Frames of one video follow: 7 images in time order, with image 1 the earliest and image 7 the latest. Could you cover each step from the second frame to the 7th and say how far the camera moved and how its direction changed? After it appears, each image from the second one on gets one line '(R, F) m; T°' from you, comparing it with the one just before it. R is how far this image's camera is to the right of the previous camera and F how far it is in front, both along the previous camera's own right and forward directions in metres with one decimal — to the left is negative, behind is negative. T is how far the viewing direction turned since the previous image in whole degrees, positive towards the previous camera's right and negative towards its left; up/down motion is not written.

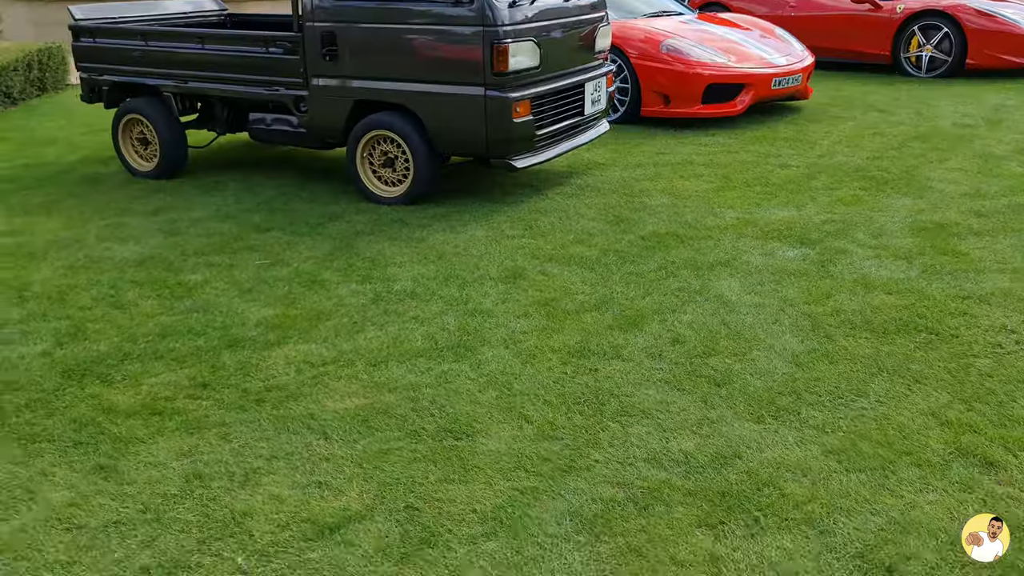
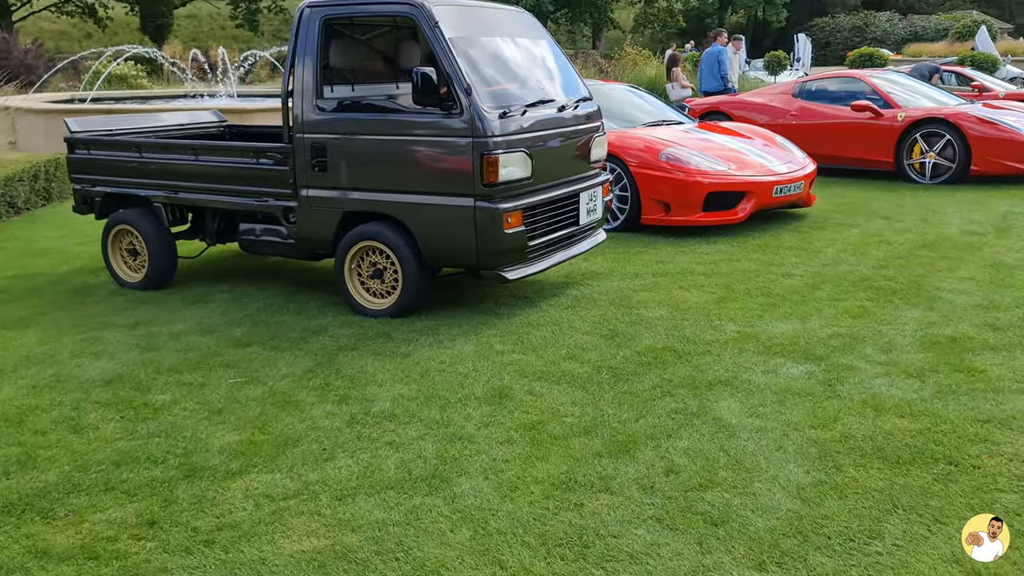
(+0.1, +0.2) m; -1°
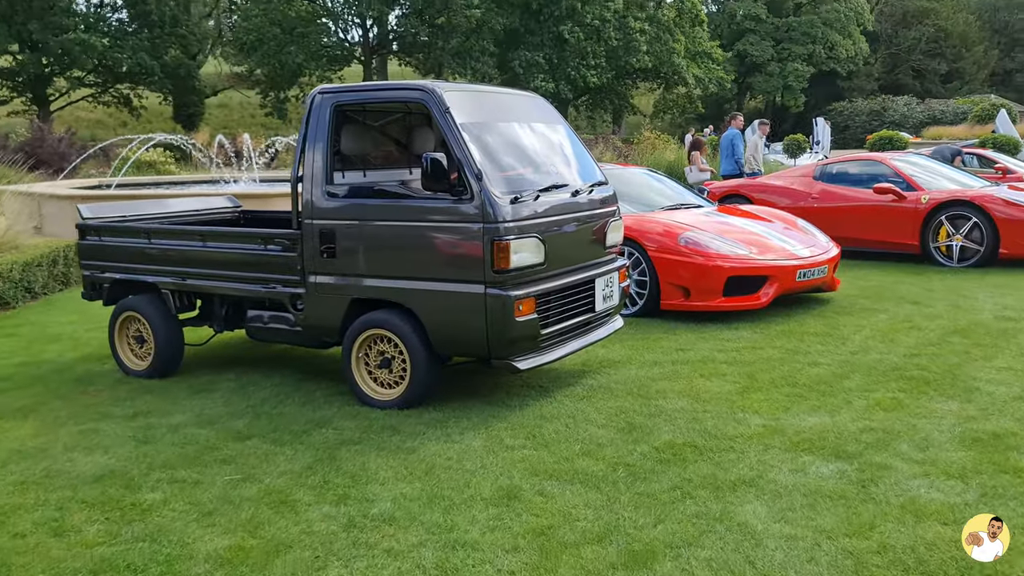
(+0.1, +0.2) m; -1°
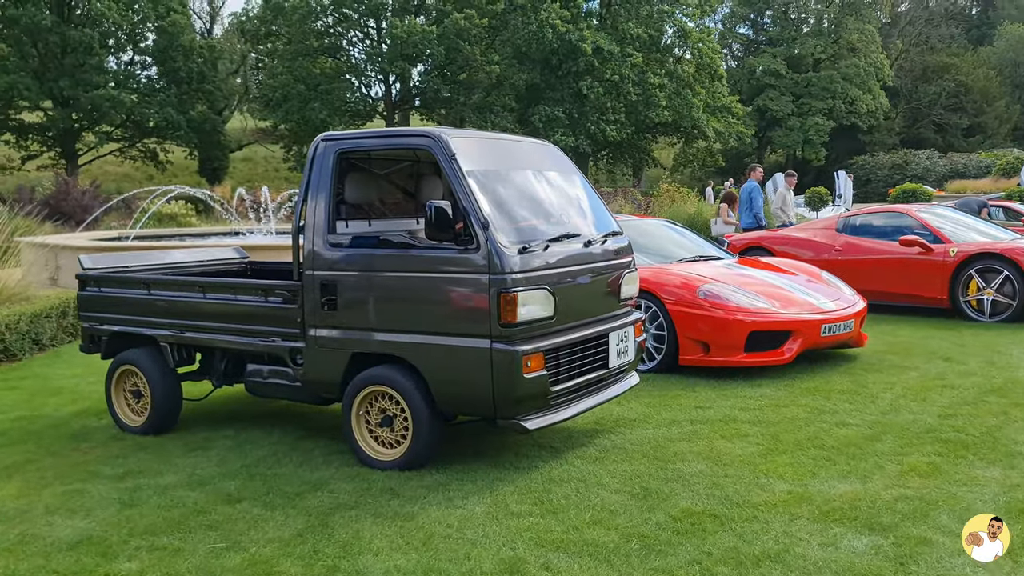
(+0.1, +0.2) m; -1°
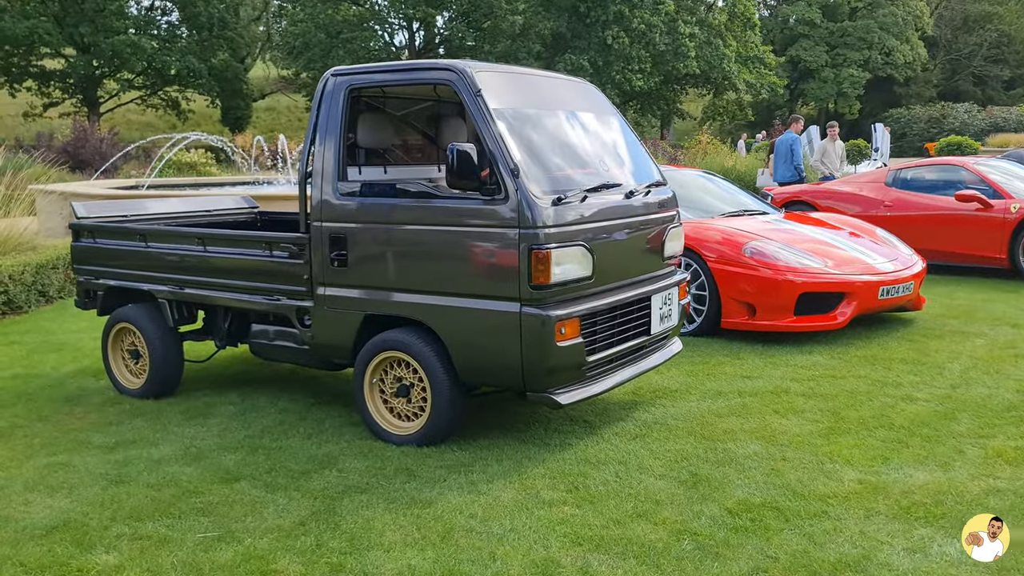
(0.0, +0.5) m; -1°
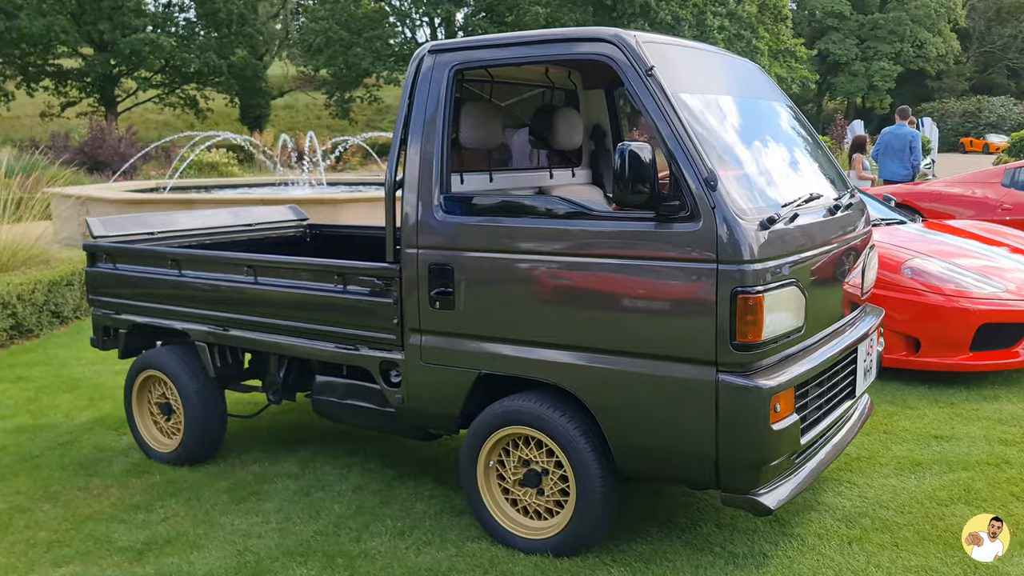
(-0.5, +1.0) m; -1°
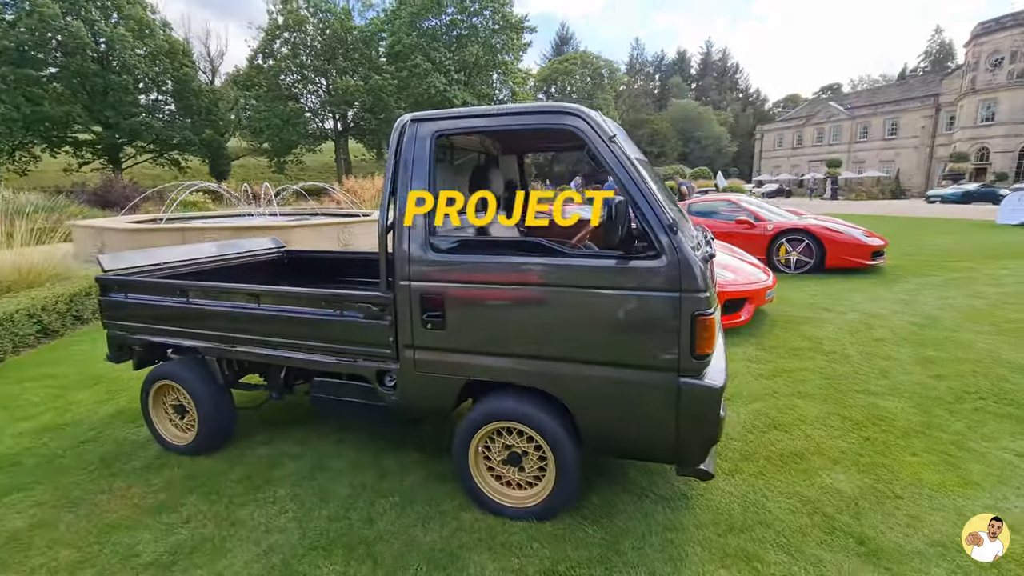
(0.0, -0.4) m; +2°
